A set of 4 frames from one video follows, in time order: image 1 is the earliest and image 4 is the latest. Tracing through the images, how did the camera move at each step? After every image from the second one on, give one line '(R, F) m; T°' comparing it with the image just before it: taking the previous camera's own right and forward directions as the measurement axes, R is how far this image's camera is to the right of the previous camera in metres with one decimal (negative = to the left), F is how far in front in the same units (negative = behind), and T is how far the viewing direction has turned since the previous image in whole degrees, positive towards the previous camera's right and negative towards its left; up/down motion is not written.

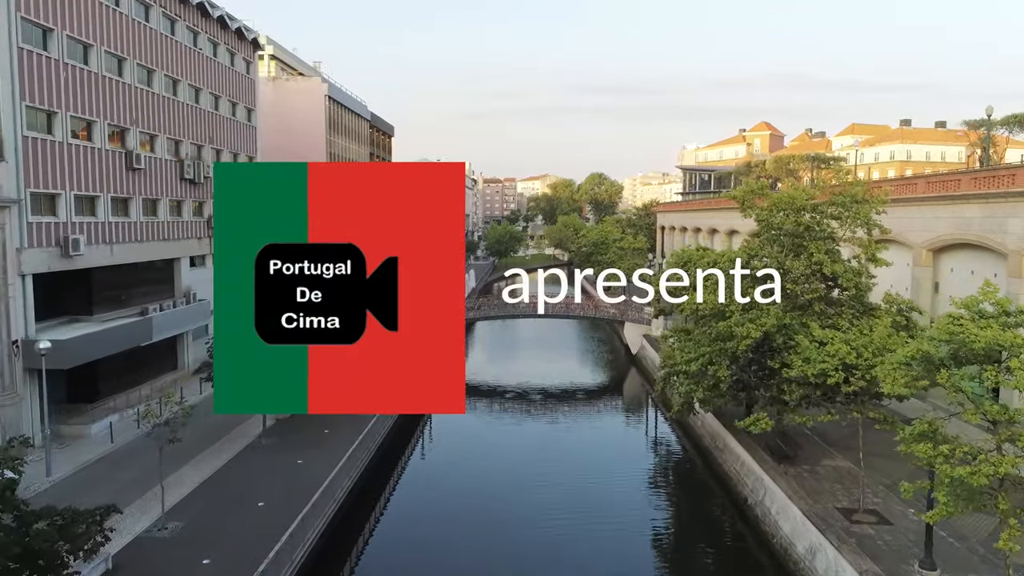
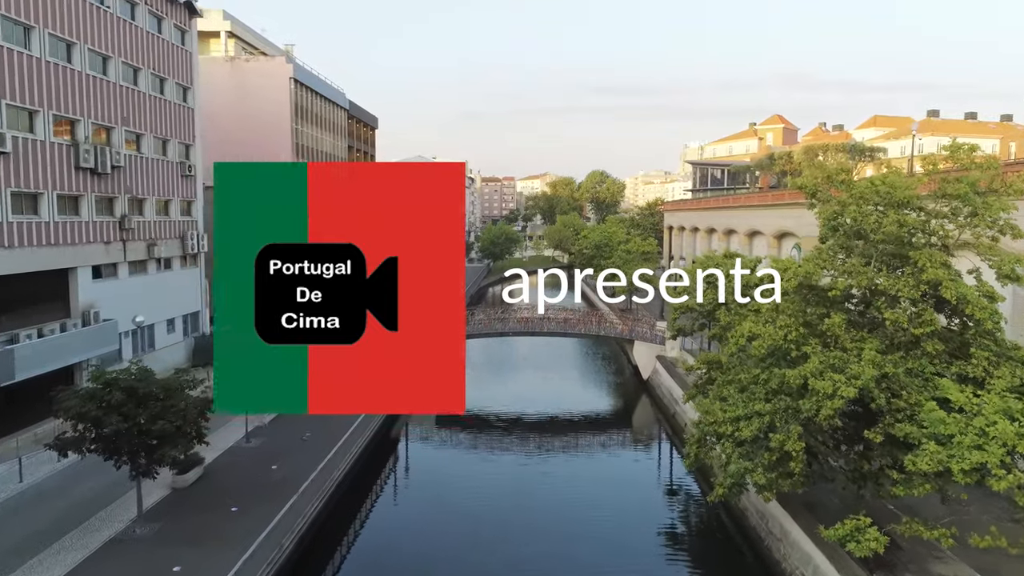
(+0.6, +6.7) m; 0°
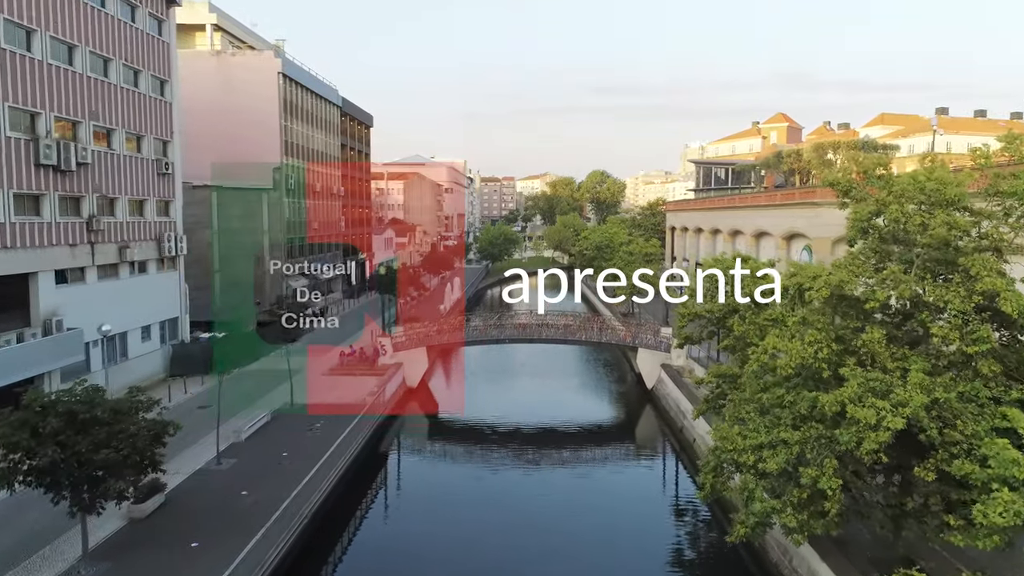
(+0.2, +1.9) m; 0°
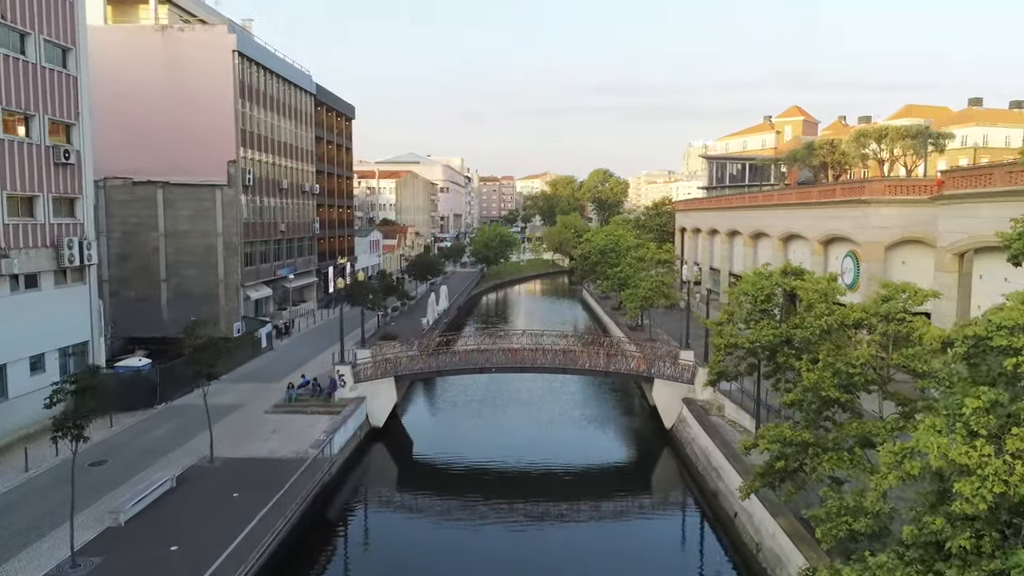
(+0.5, +6.3) m; 0°
